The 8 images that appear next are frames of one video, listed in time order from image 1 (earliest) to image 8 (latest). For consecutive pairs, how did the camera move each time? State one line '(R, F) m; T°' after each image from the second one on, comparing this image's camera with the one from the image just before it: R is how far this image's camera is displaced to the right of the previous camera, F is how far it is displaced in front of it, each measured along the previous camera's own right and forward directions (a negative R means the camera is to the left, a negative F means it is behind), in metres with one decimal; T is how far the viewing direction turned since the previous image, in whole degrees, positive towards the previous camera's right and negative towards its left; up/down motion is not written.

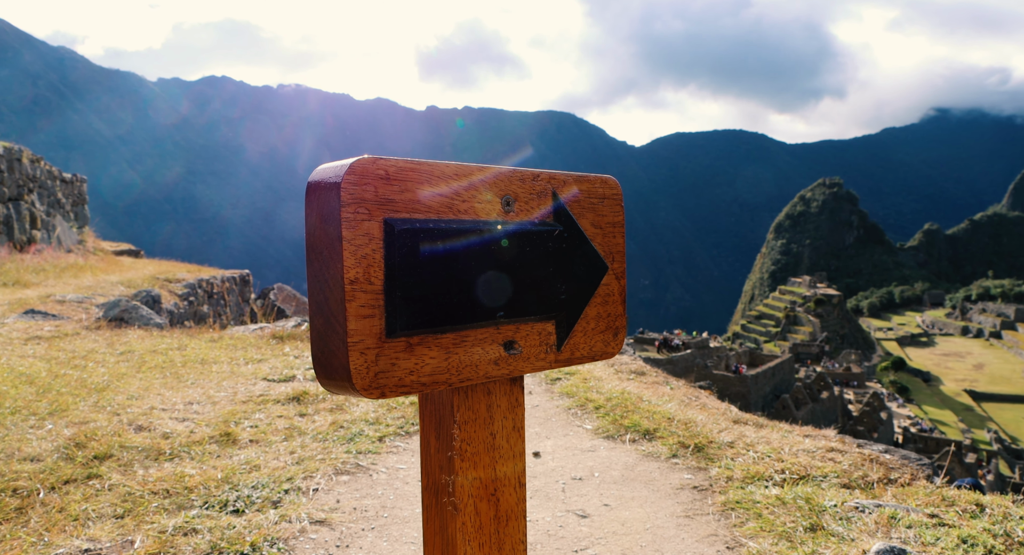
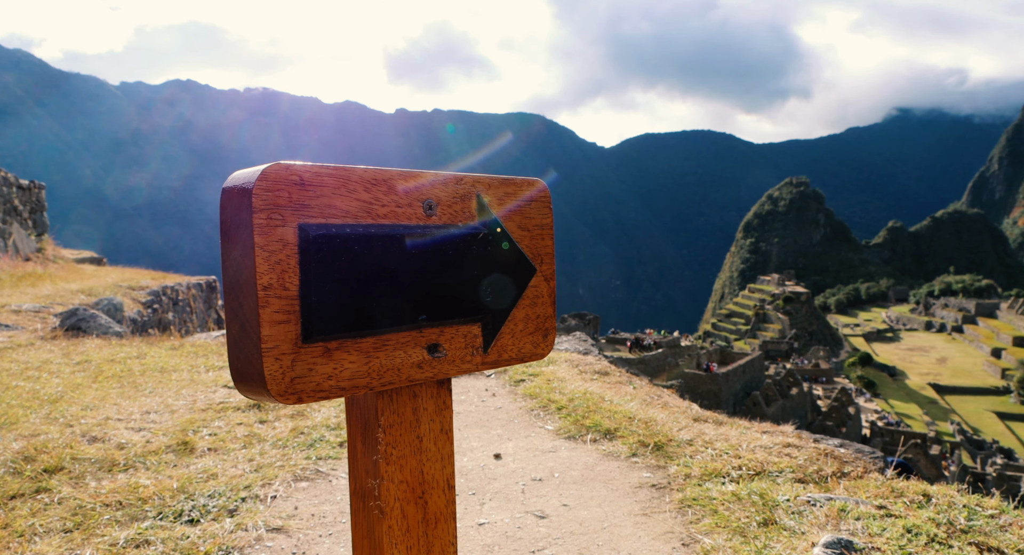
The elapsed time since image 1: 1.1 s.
(+0.2, 0.0) m; +2°
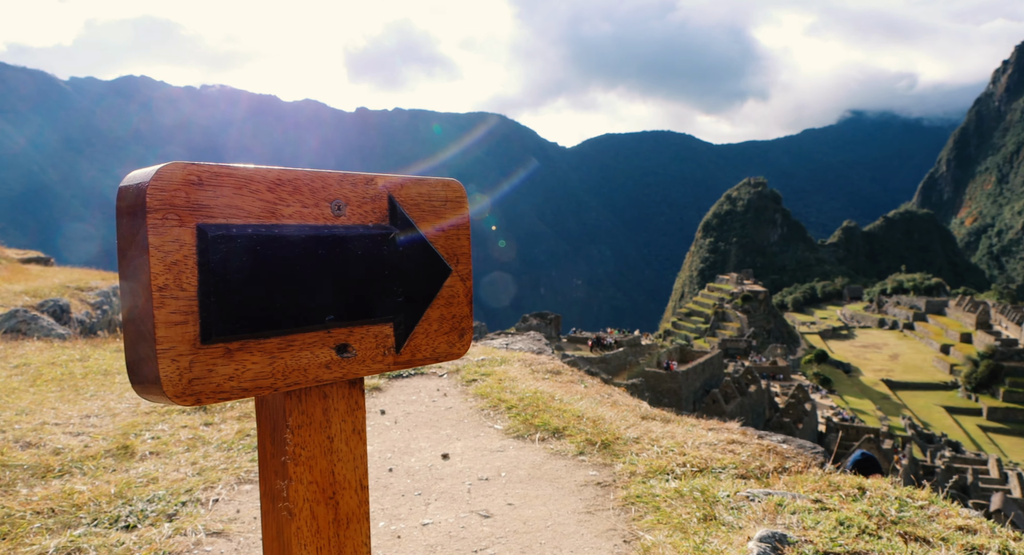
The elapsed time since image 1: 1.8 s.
(+0.2, 0.0) m; +2°
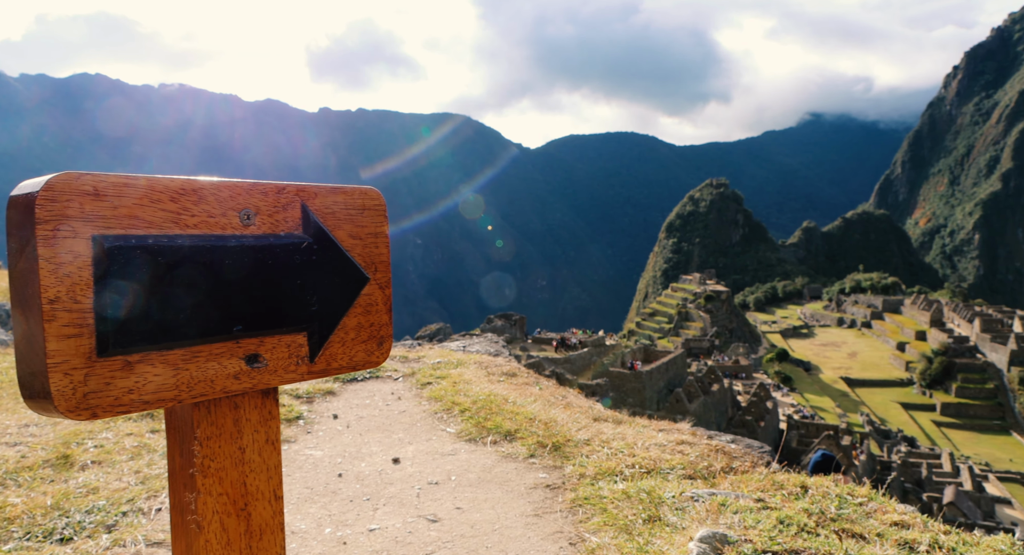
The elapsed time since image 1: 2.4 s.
(+0.2, 0.0) m; +2°
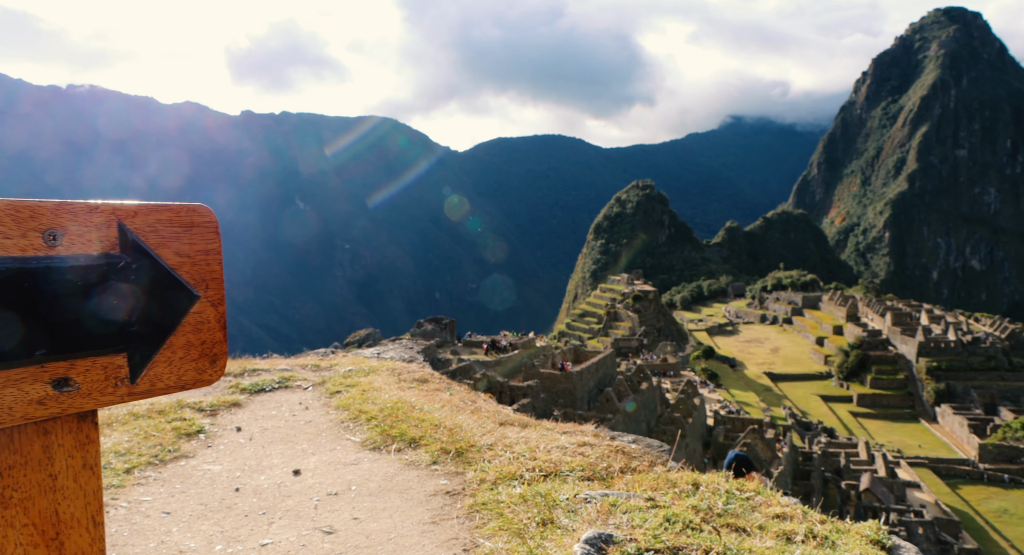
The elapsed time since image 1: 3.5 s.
(+0.4, 0.0) m; +4°
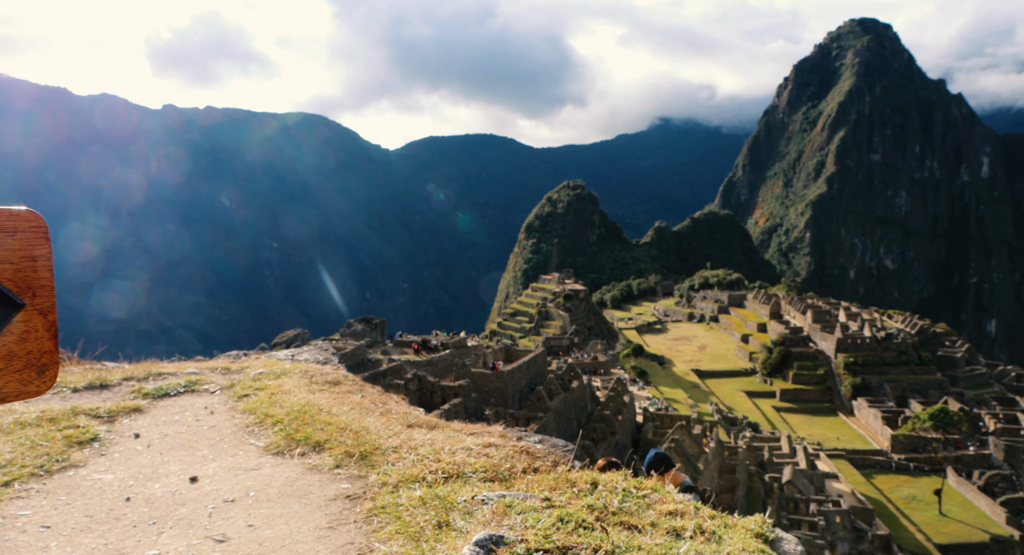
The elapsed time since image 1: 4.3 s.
(+0.4, 0.0) m; +4°
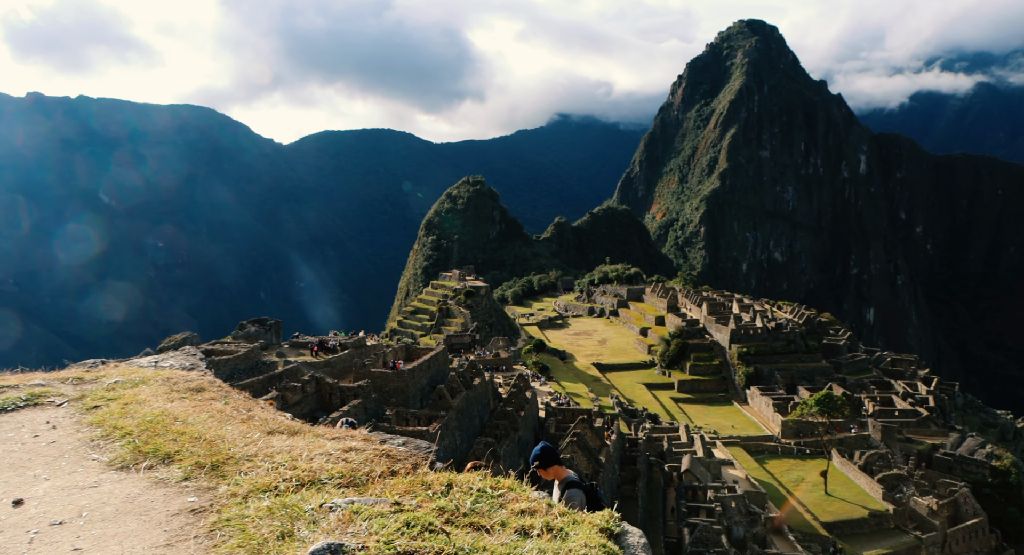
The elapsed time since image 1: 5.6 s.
(+0.5, +0.3) m; +6°
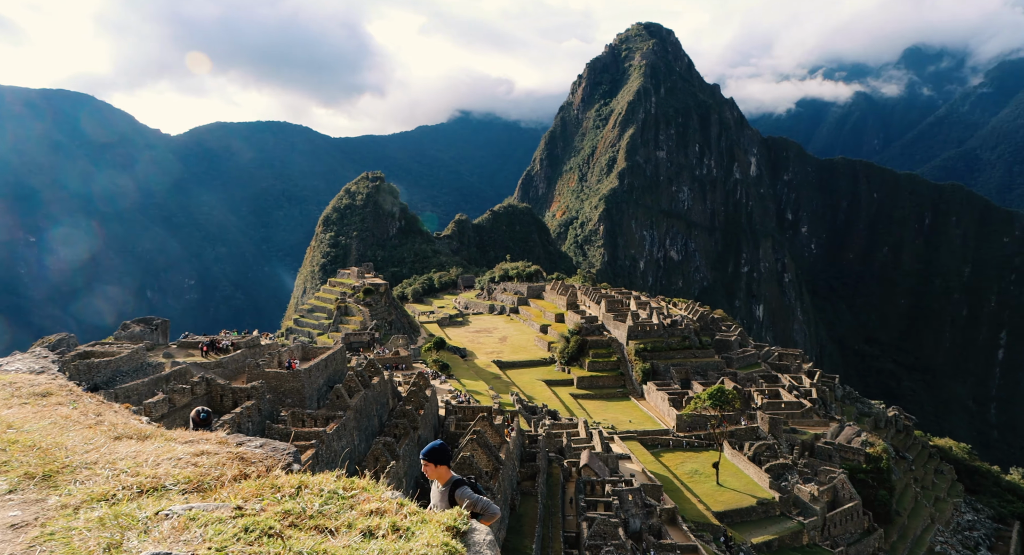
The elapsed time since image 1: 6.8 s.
(+0.5, 0.0) m; +6°
